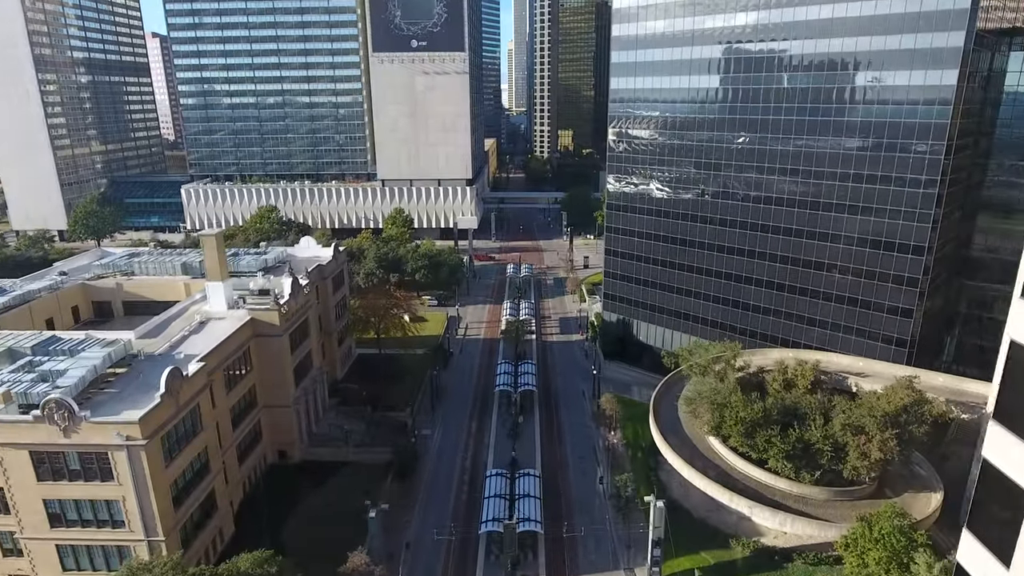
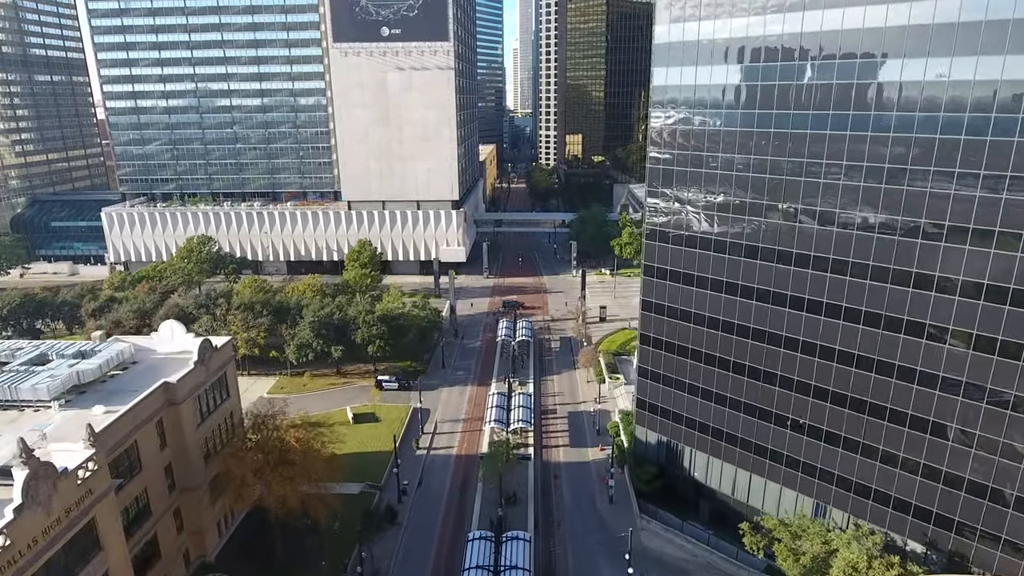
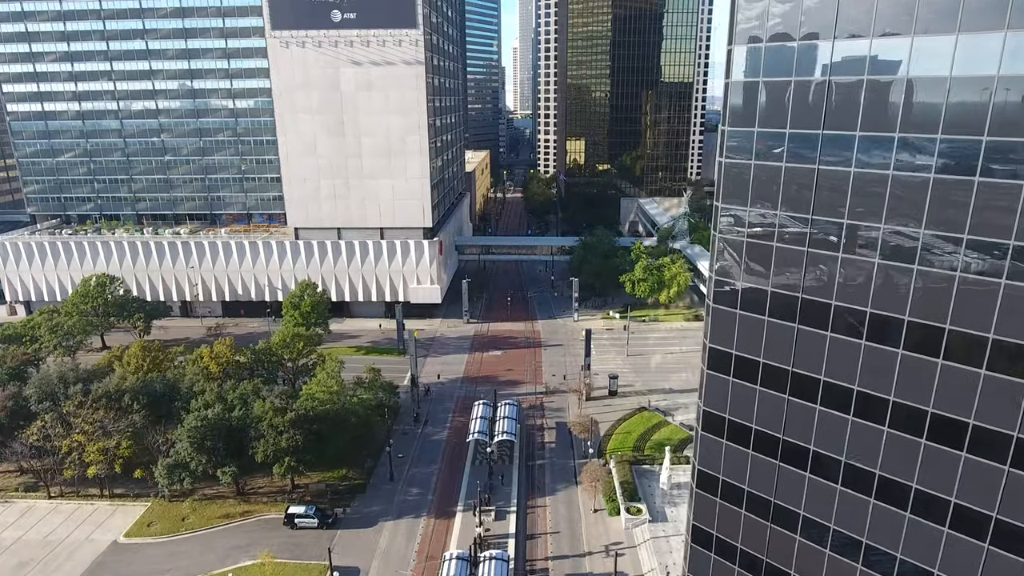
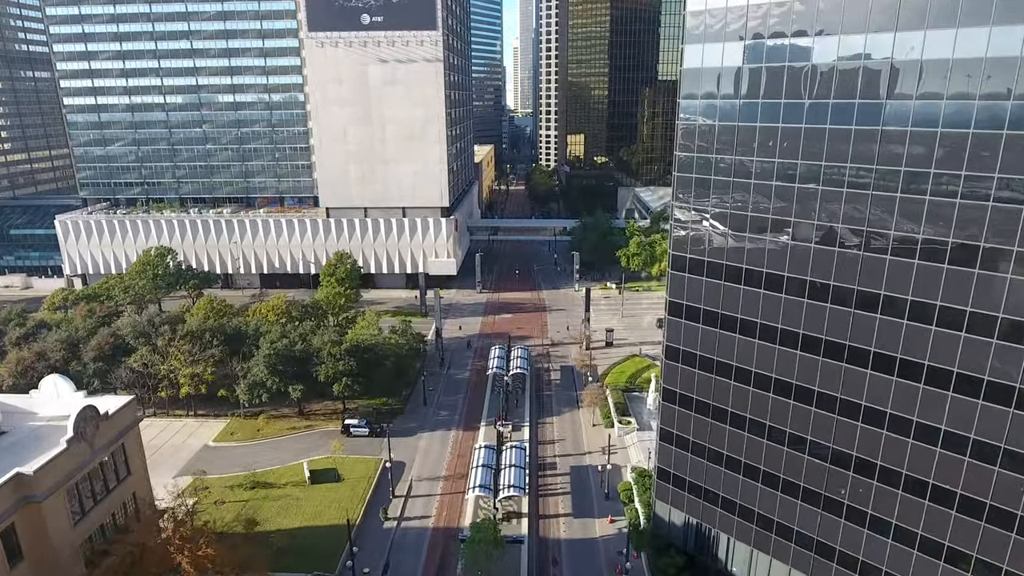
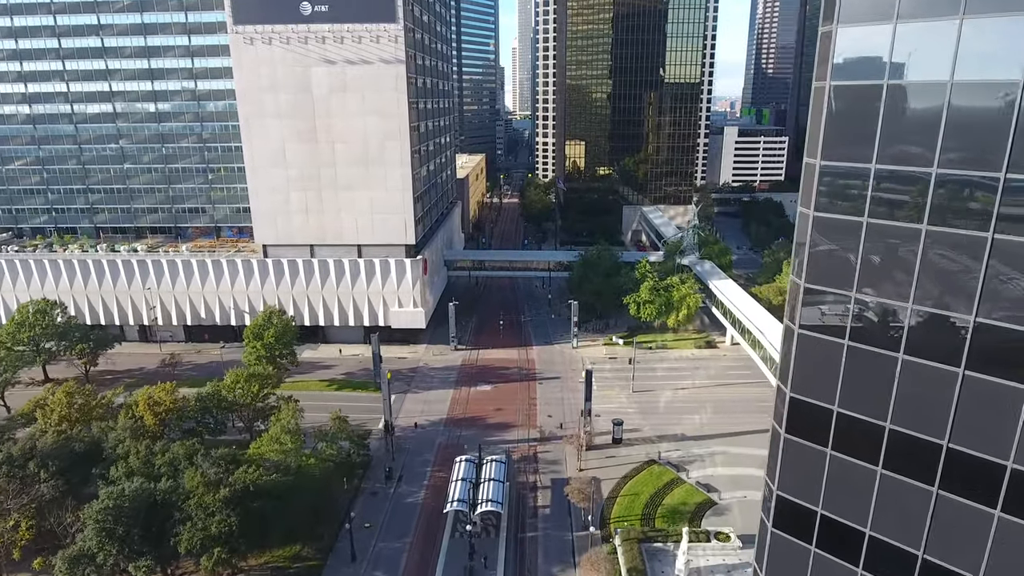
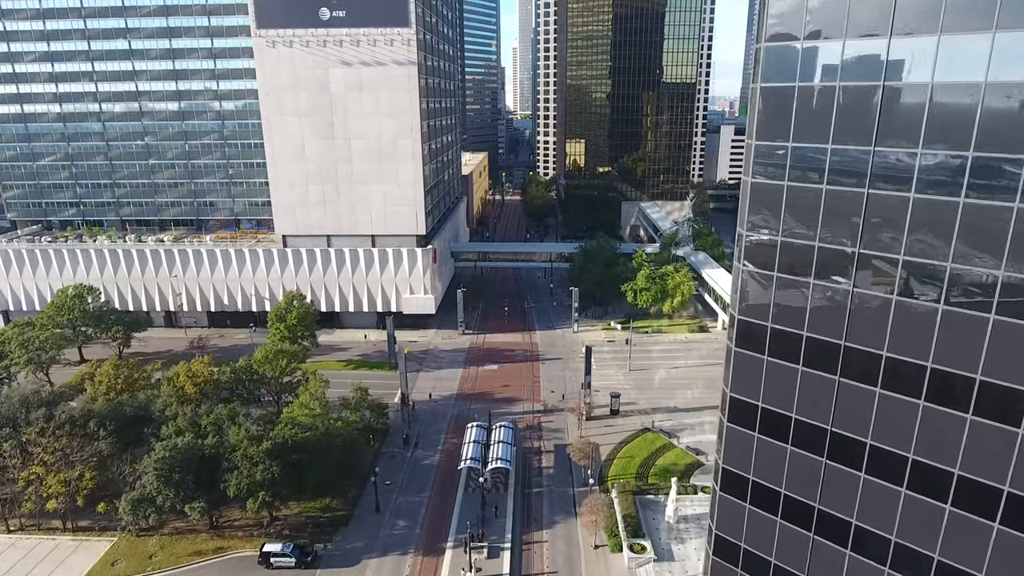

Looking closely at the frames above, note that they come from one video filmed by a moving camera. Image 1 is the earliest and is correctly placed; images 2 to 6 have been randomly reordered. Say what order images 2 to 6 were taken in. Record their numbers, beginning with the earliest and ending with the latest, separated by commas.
2, 4, 3, 6, 5
